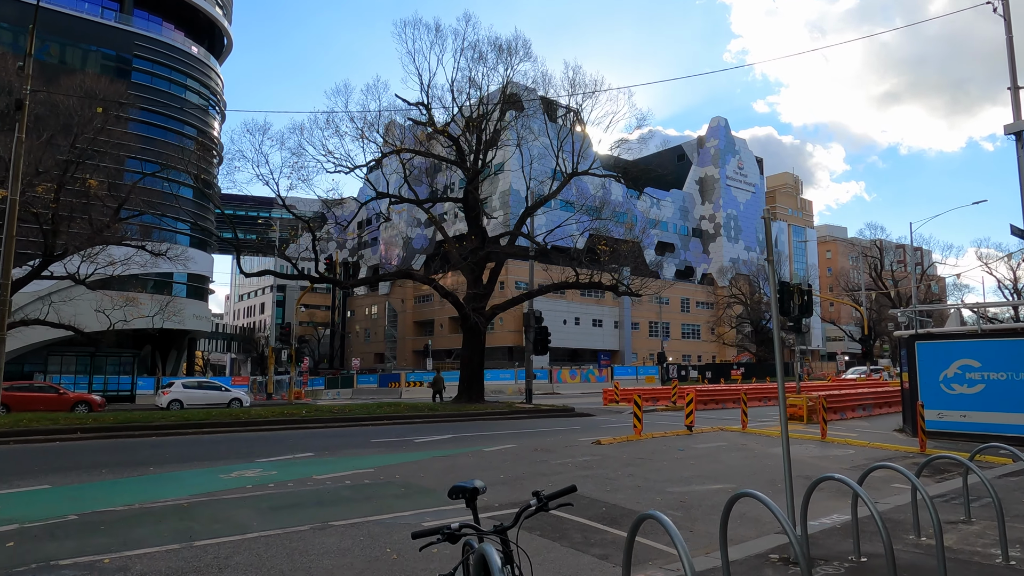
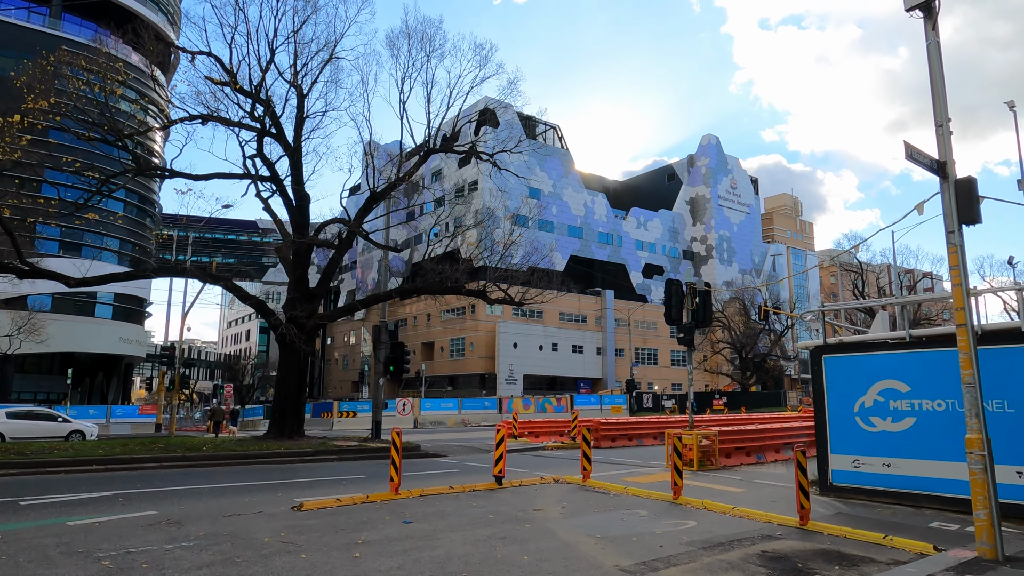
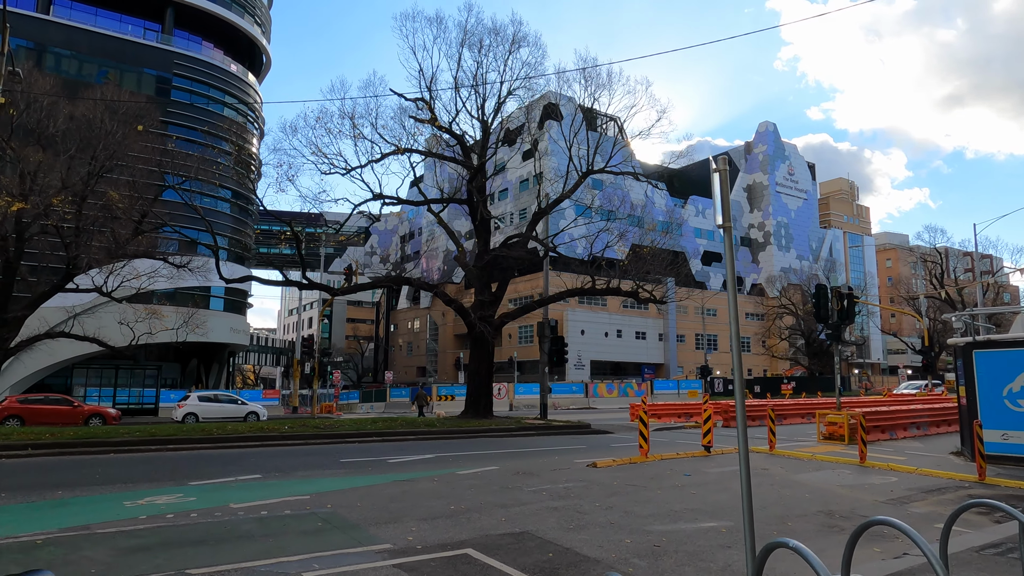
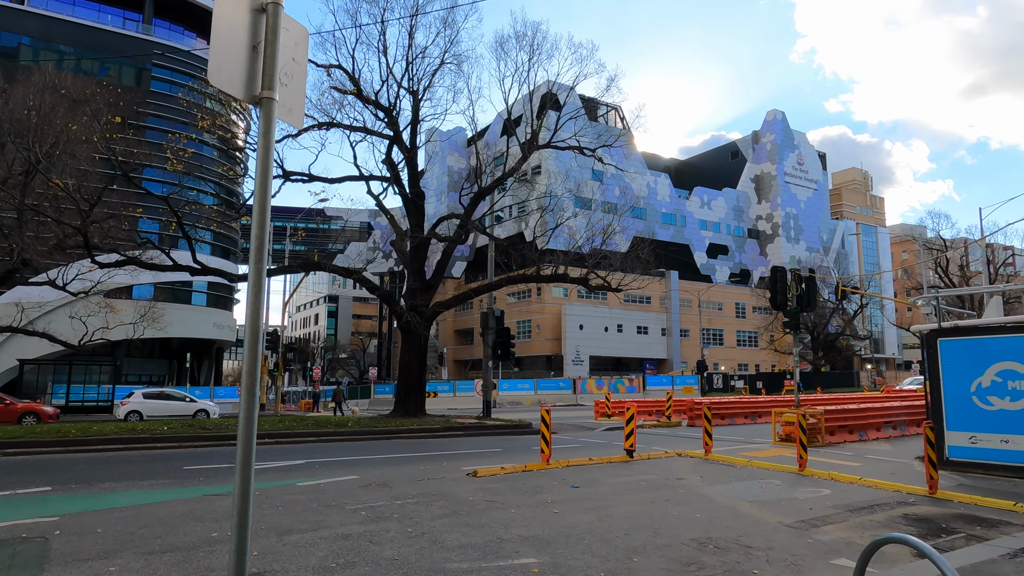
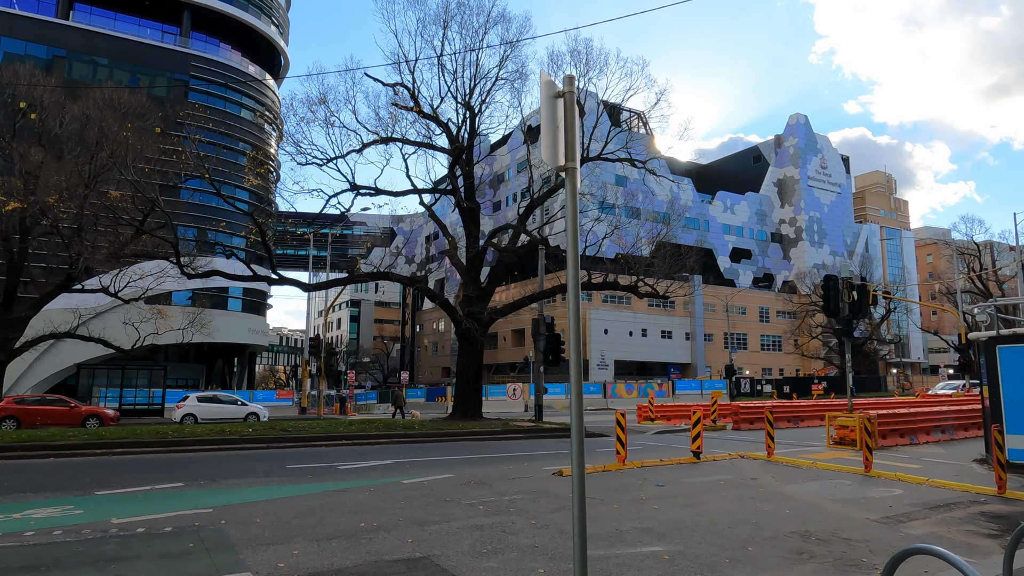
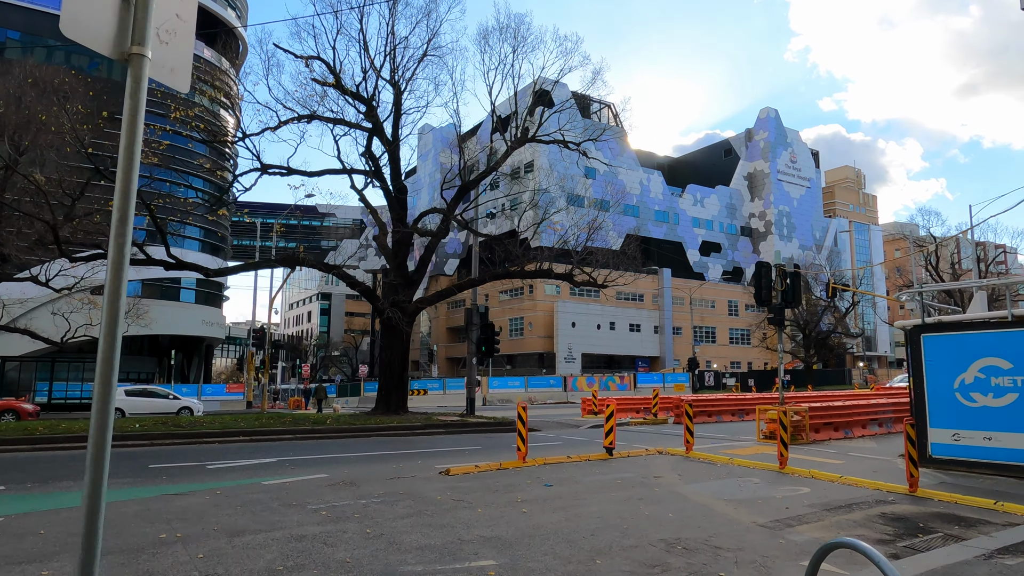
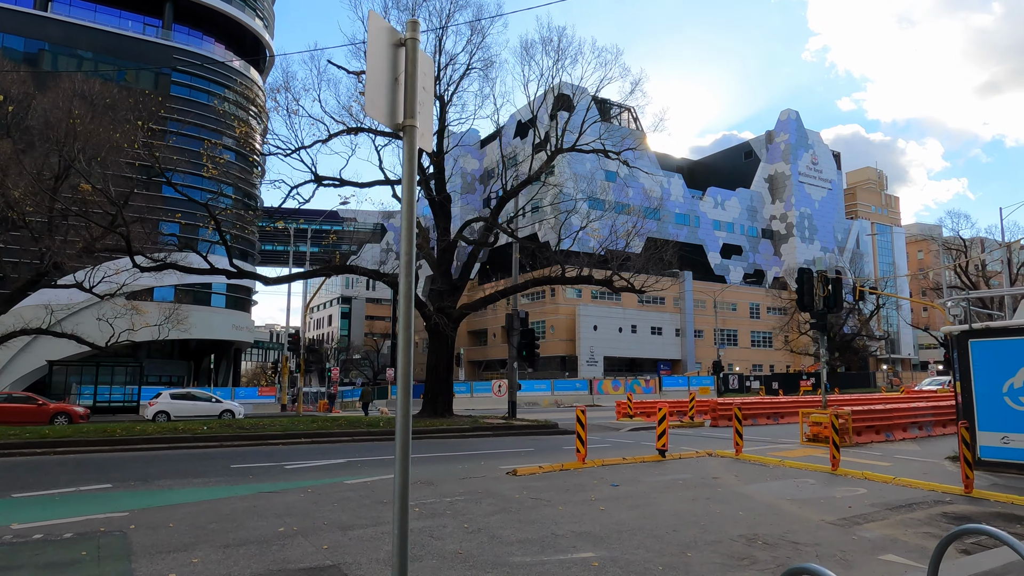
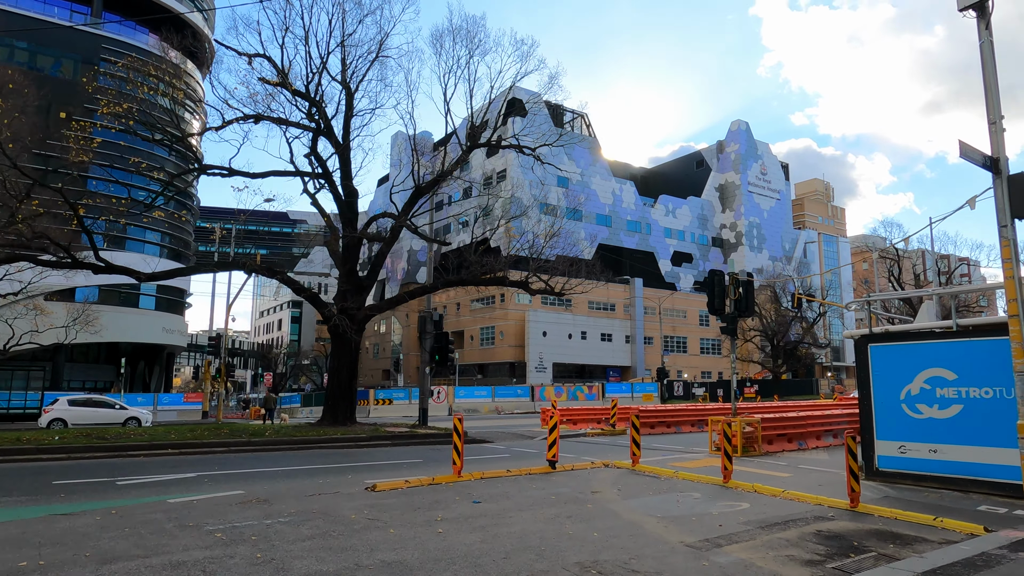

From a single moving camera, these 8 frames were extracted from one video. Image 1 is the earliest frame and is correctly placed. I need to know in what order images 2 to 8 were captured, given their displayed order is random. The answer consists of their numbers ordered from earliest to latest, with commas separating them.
3, 5, 7, 4, 6, 8, 2
